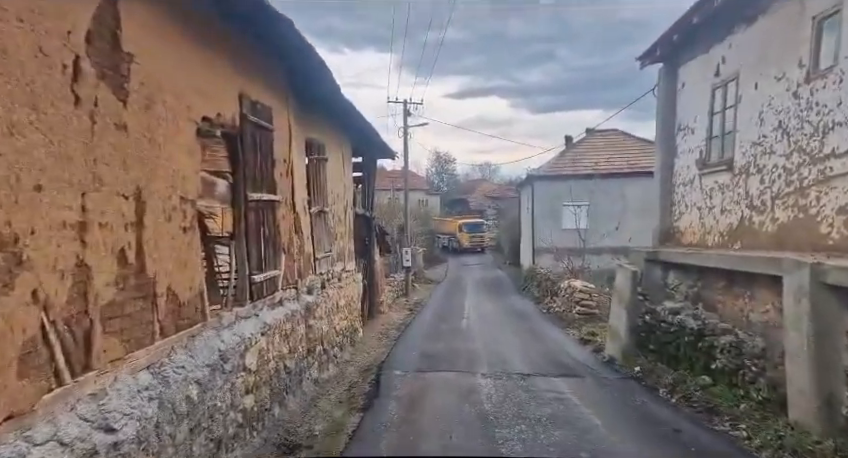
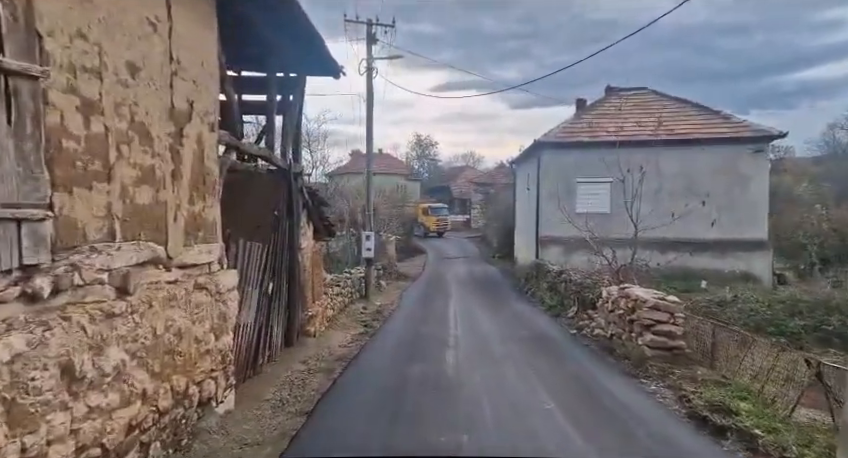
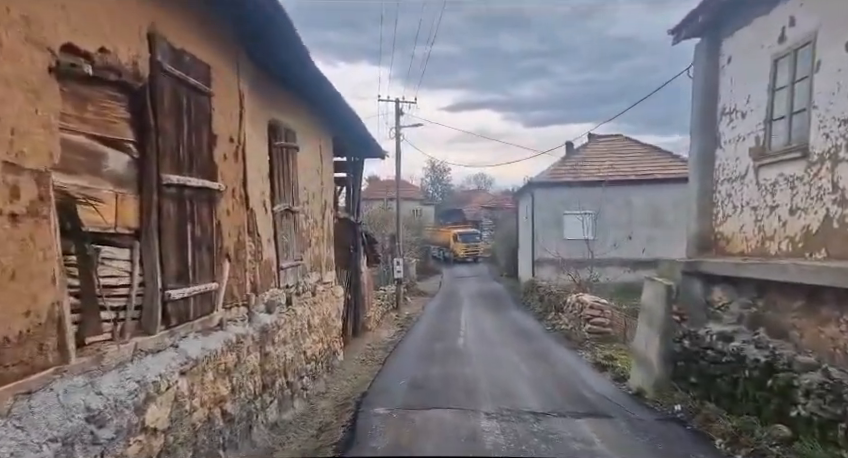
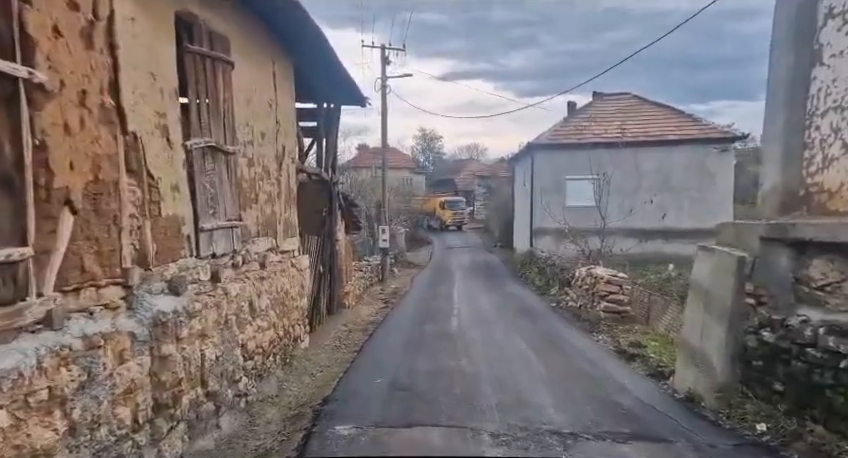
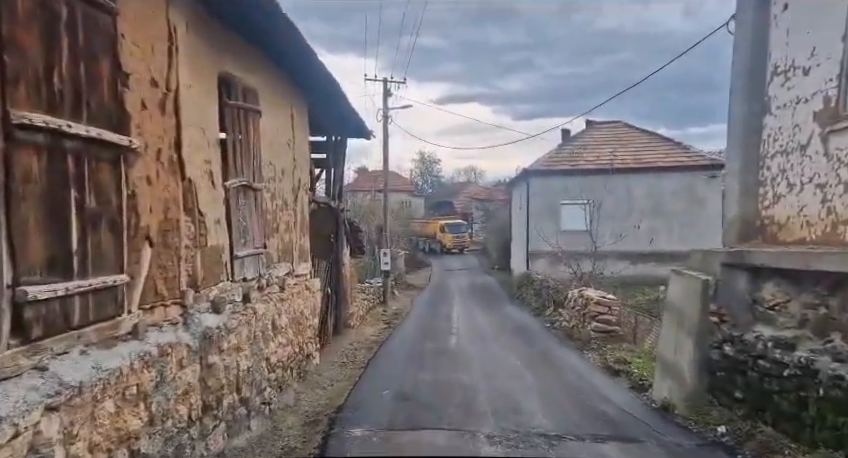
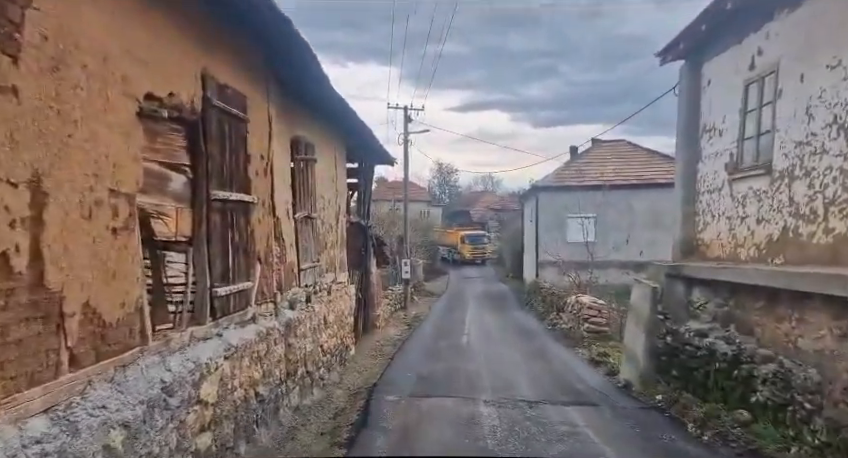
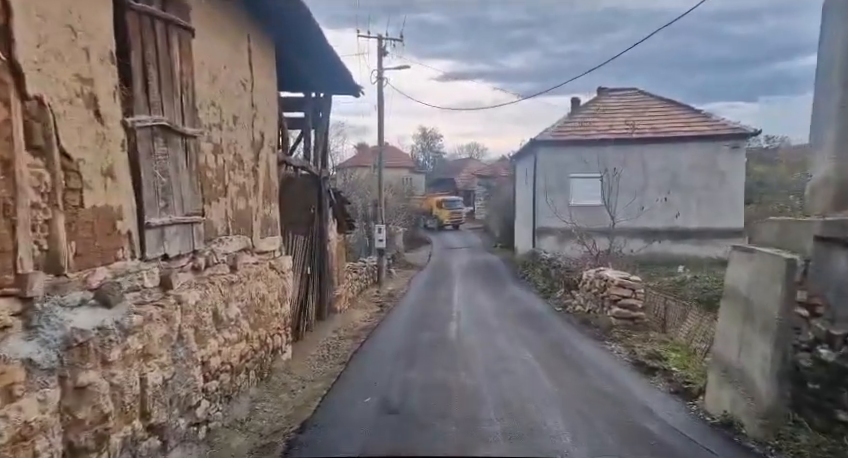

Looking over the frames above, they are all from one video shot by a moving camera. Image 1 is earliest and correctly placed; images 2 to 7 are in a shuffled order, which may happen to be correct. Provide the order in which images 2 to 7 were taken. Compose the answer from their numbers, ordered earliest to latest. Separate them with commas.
6, 3, 5, 4, 7, 2
